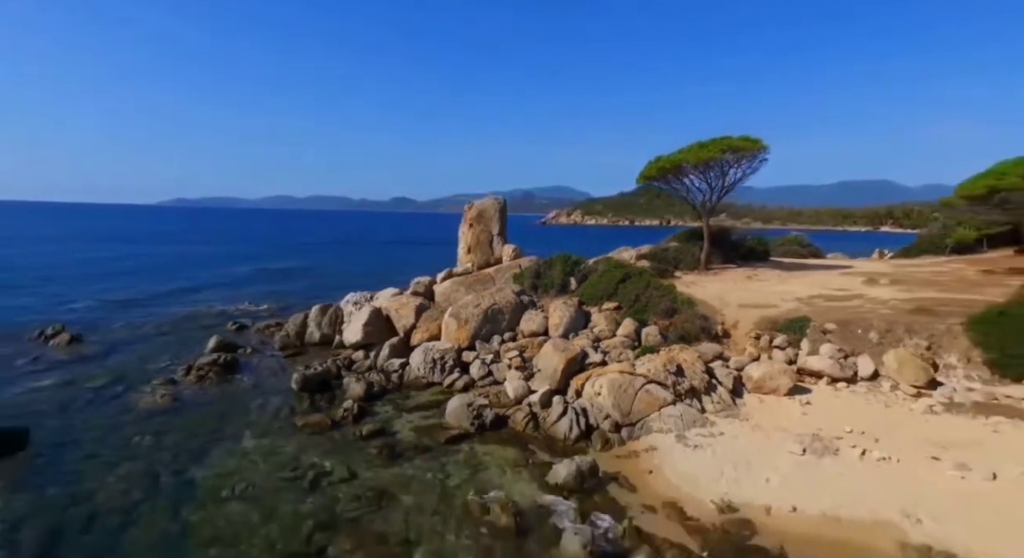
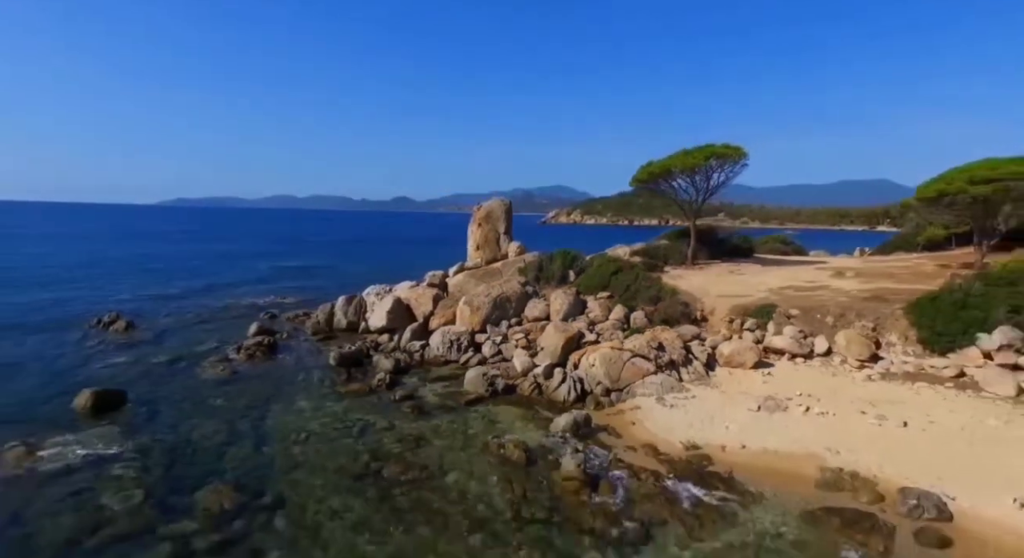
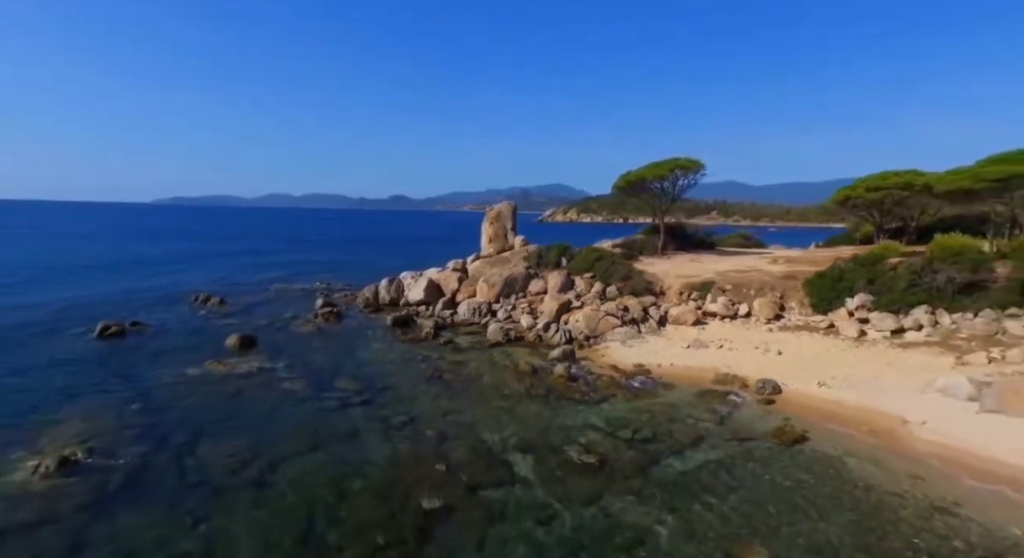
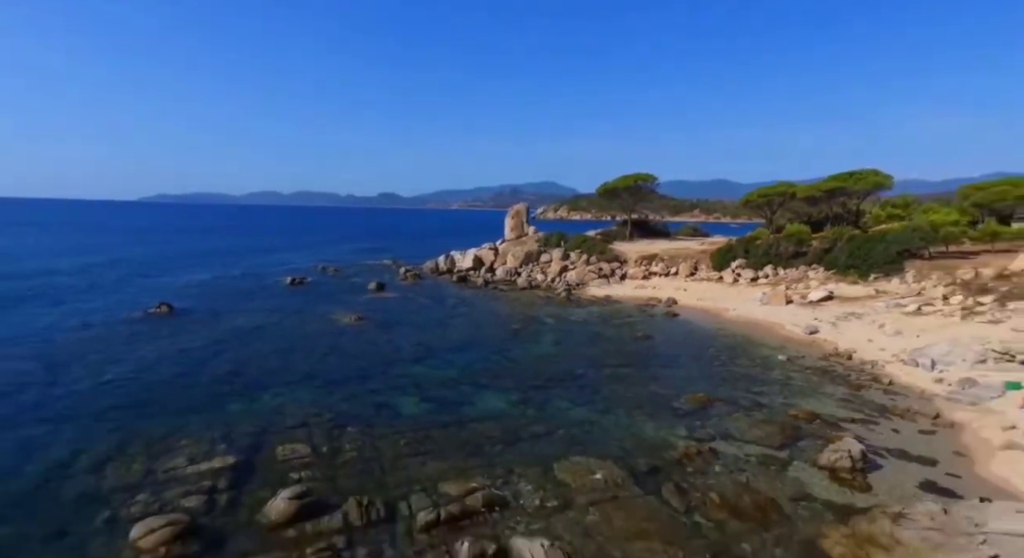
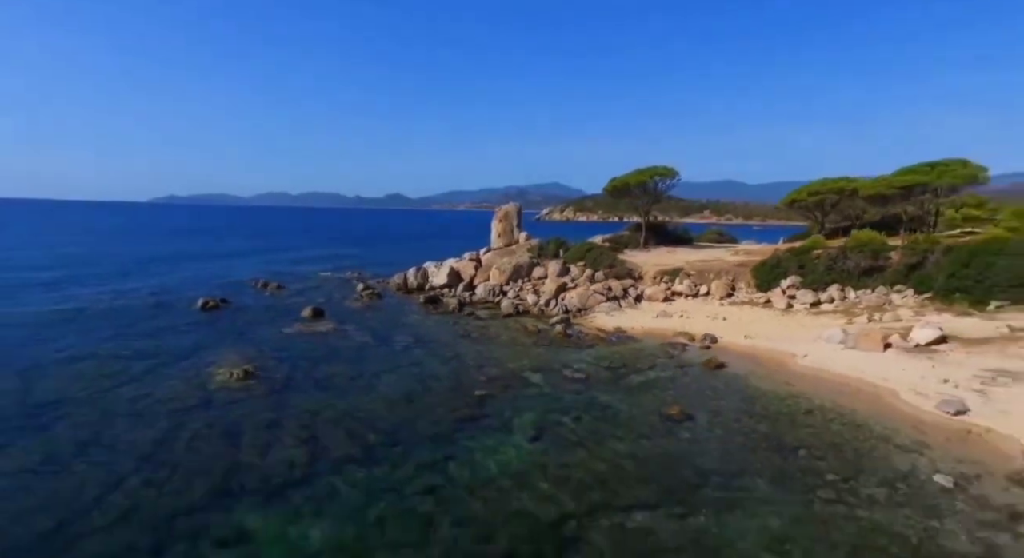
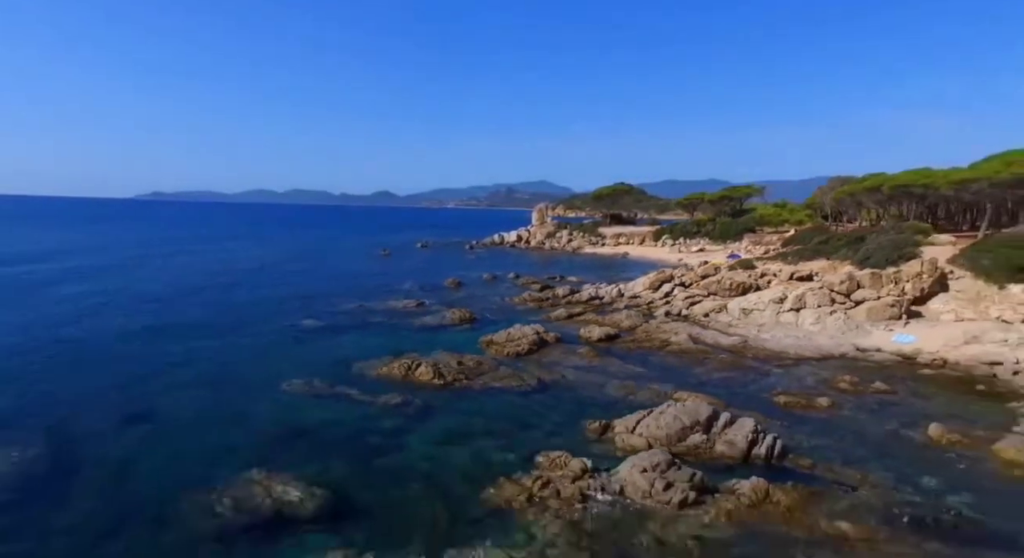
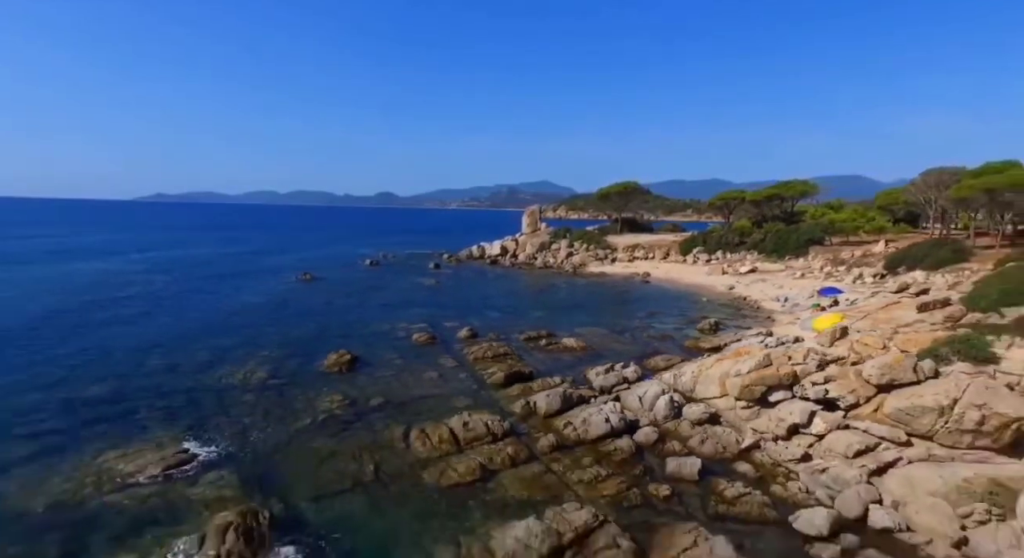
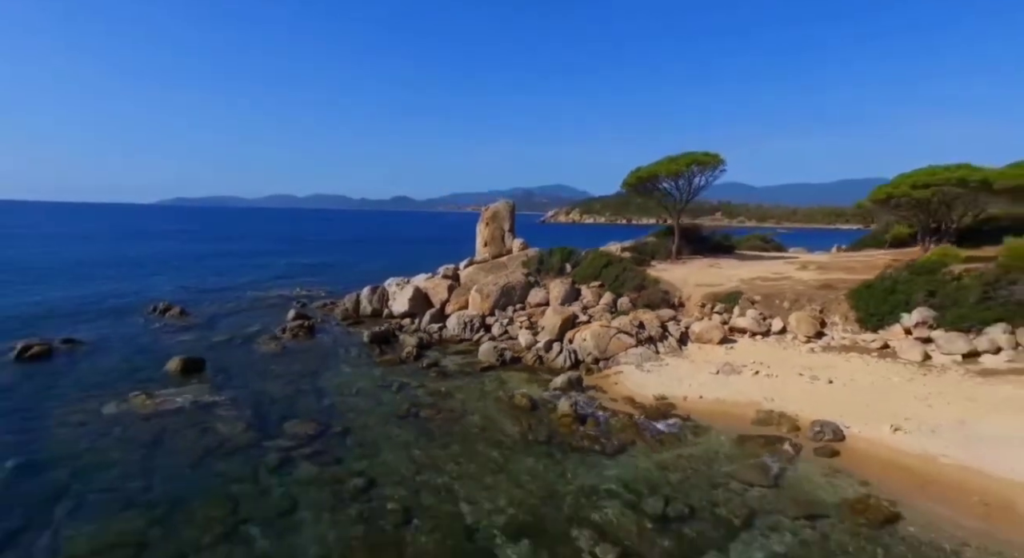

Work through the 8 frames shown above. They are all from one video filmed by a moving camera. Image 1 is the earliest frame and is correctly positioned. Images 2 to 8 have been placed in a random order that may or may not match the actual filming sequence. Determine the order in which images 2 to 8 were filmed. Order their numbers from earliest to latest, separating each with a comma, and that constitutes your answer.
2, 8, 3, 5, 4, 7, 6
